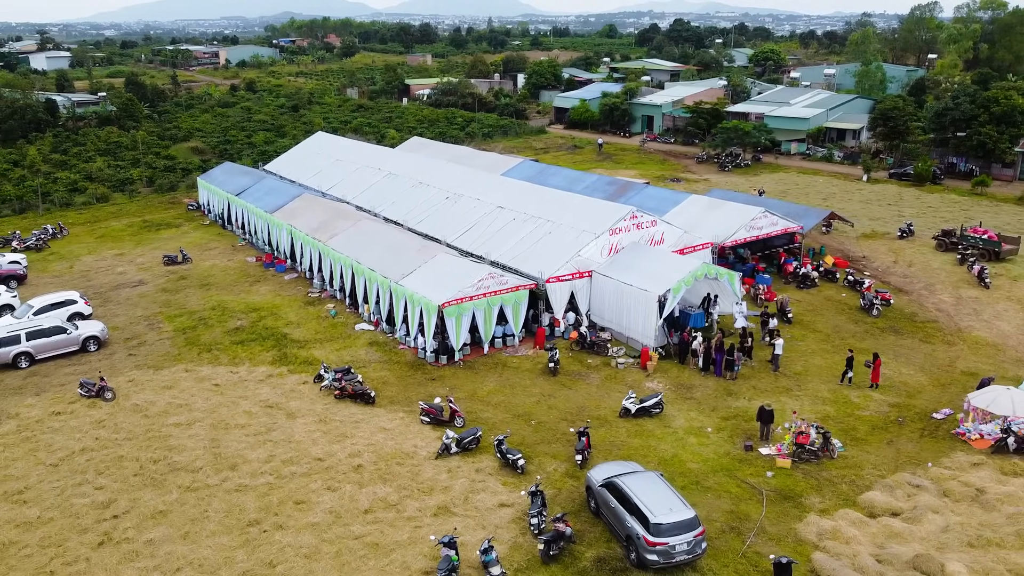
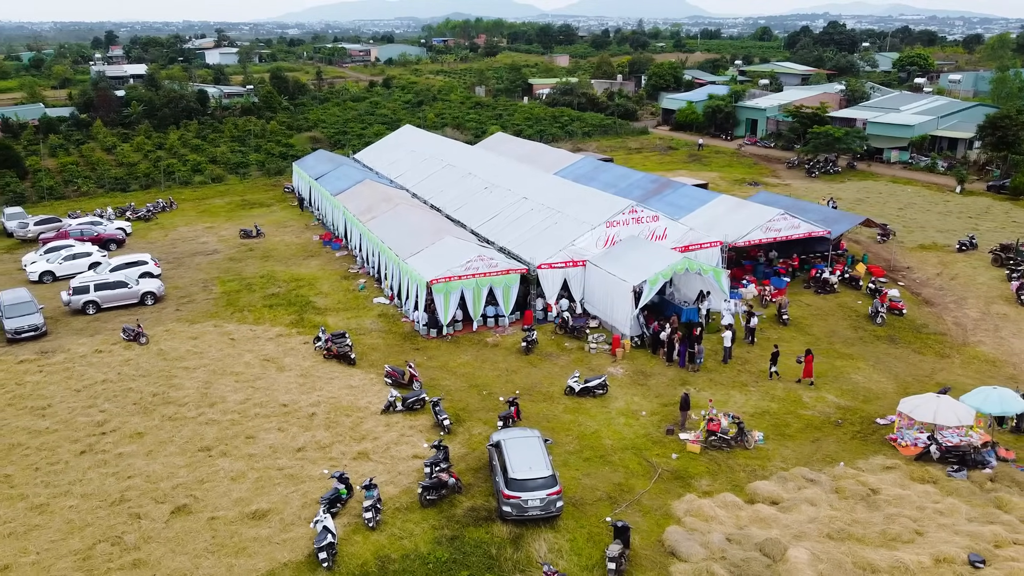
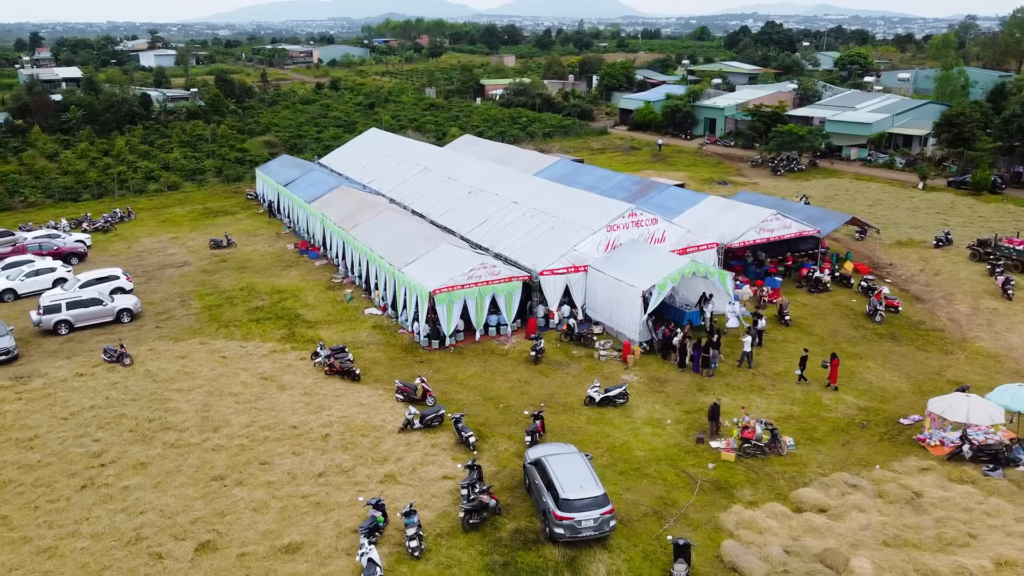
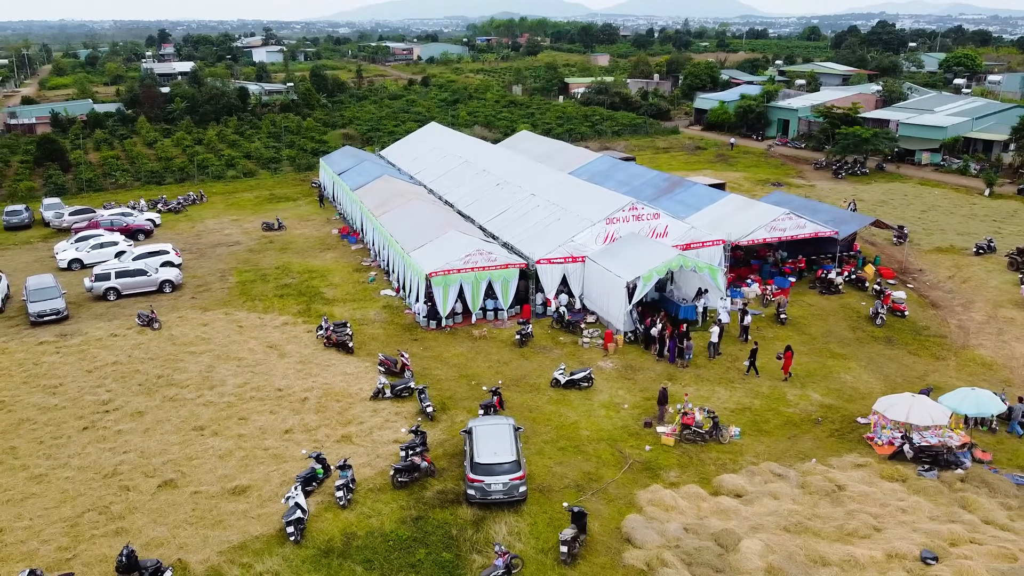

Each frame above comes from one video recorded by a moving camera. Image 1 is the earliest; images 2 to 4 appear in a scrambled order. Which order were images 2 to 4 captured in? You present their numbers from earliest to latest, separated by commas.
3, 2, 4
